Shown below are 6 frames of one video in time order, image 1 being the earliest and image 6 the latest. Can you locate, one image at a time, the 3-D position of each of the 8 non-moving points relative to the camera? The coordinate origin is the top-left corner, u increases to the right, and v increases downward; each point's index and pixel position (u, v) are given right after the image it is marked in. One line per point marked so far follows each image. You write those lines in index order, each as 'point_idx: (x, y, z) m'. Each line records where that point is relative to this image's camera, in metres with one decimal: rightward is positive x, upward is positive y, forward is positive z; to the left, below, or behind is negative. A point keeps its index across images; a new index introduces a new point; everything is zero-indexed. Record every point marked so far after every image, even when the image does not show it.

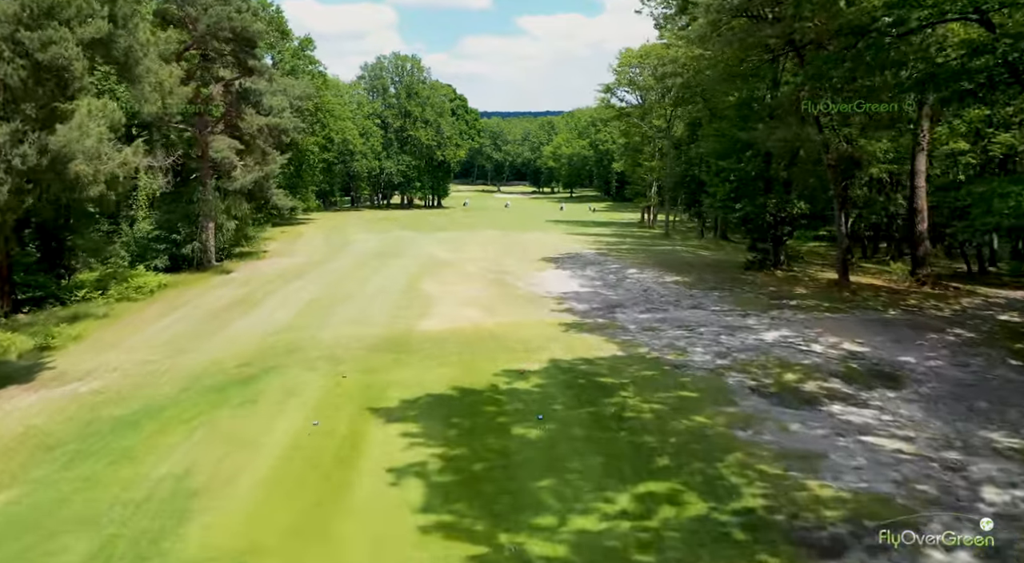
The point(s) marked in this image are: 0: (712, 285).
0: (+5.2, -0.1, +19.5) m
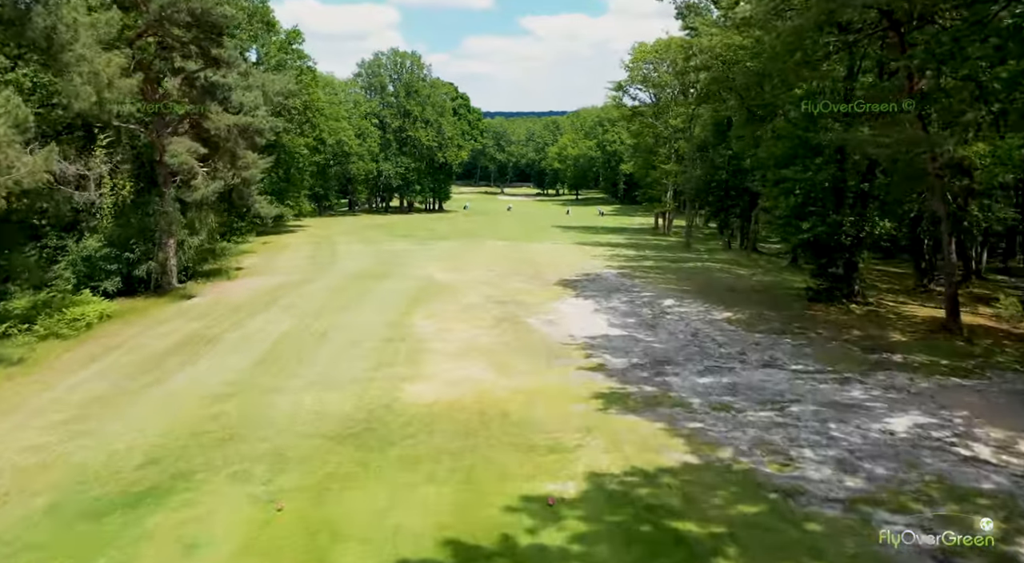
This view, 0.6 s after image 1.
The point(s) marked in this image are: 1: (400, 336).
0: (+5.5, -1.0, +15.5) m
1: (-2.4, -1.2, +16.1) m
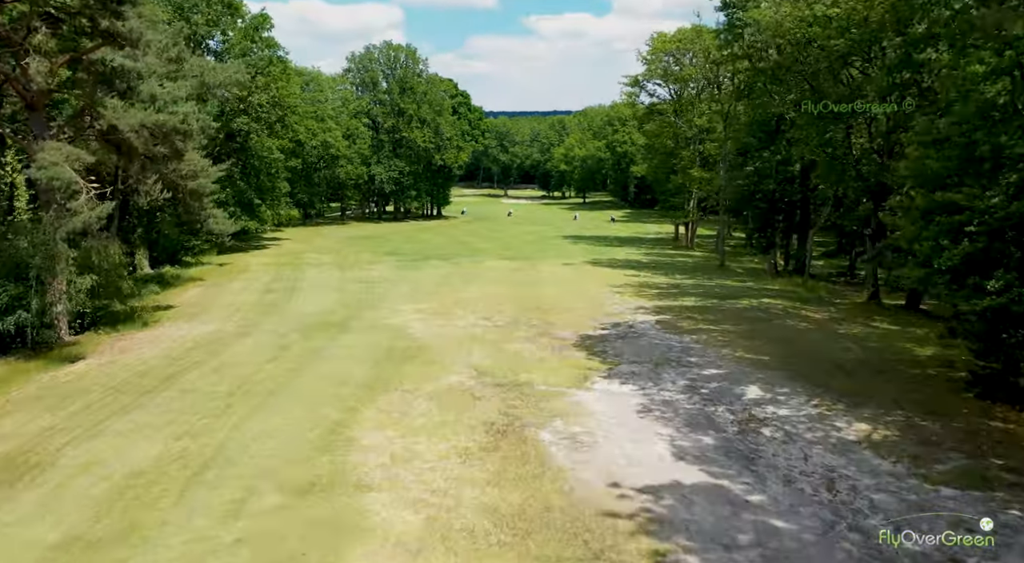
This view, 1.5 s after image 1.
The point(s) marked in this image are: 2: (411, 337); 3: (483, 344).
0: (+5.5, -2.3, +9.0) m
1: (-2.4, -2.5, +9.7) m
2: (-2.4, -1.3, +17.8) m
3: (-0.6, -1.4, +16.7) m
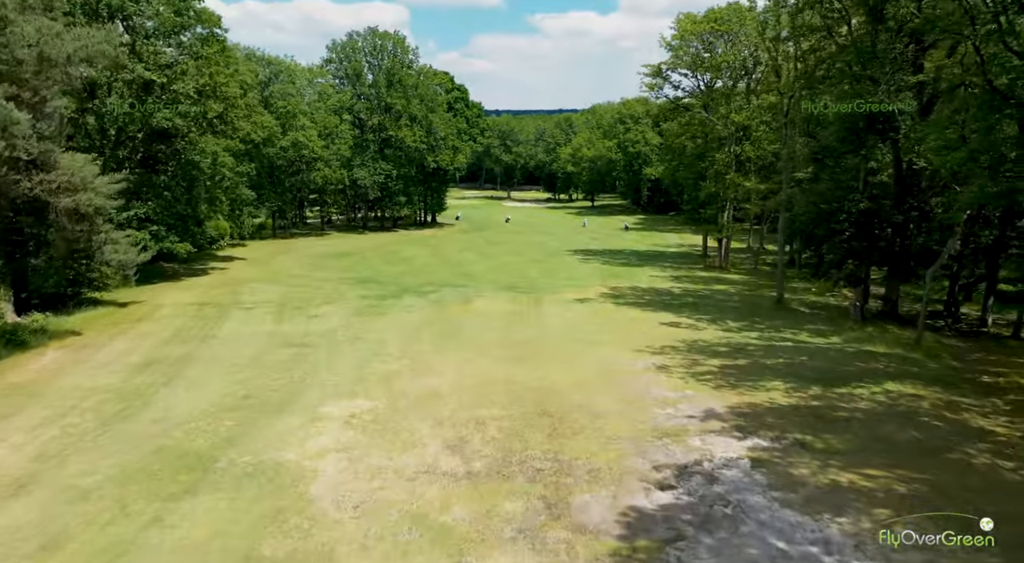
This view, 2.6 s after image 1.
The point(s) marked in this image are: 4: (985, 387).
0: (+5.3, -3.9, +0.7) m
1: (-2.7, -4.1, +1.4) m
2: (-2.6, -2.9, +9.6) m
3: (-0.8, -3.0, +8.5) m
4: (+10.5, -2.2, +16.4) m
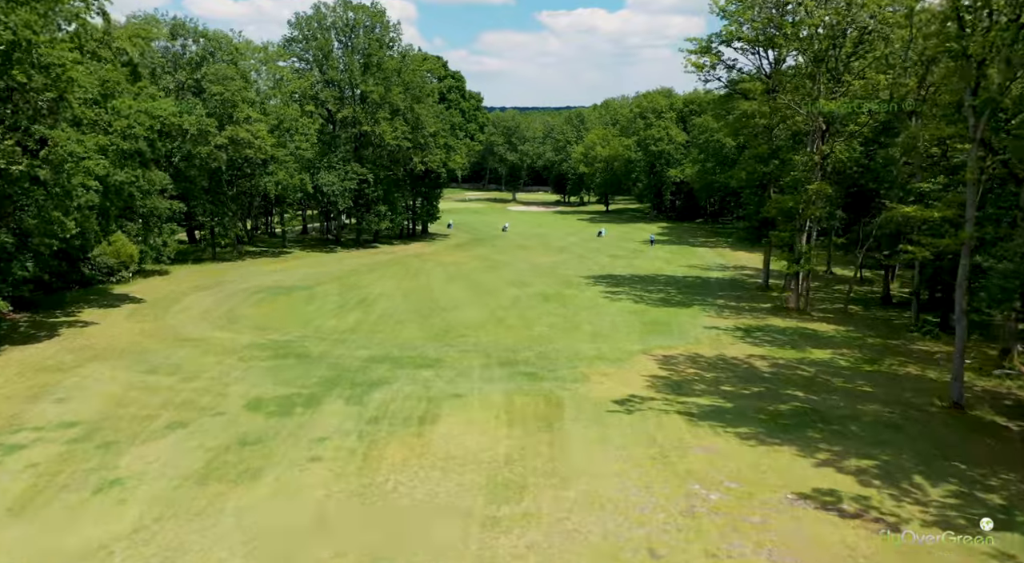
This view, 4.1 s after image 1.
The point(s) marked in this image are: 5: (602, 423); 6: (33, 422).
0: (+4.9, -6.1, -11.2) m
1: (-3.0, -6.3, -10.4) m
2: (-2.9, -5.1, -2.3) m
3: (-1.1, -5.2, -3.4) m
4: (+10.3, -4.4, +4.4) m
5: (+2.0, -3.0, +15.9) m
6: (-9.5, -2.8, +14.7) m
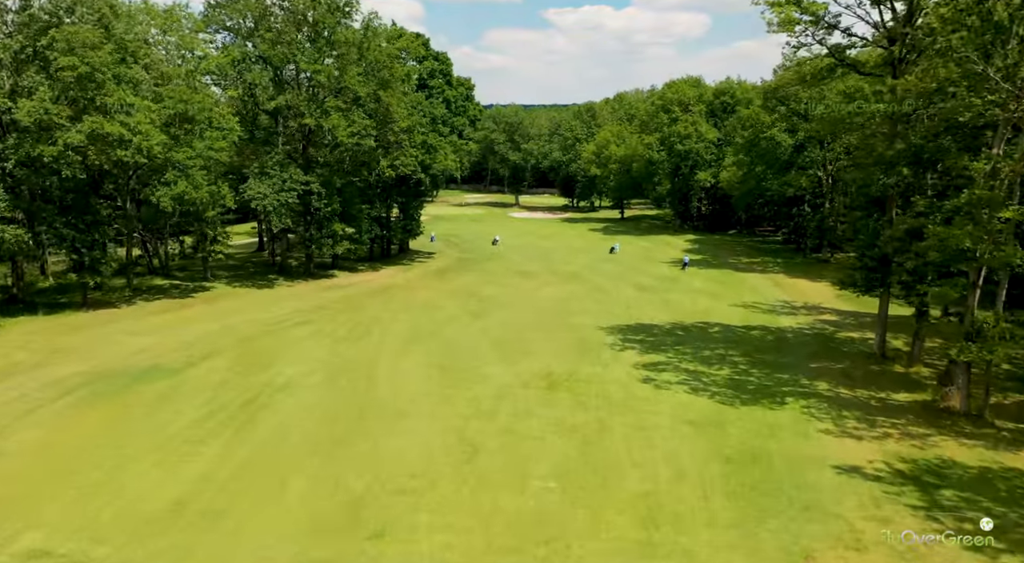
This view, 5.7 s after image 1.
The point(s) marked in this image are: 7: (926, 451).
0: (+4.1, -8.6, -24.4) m
1: (-3.8, -8.8, -23.5) m
2: (-3.6, -7.6, -15.4) m
3: (-1.8, -7.7, -16.5) m
4: (+9.6, -6.9, -8.8) m
5: (+1.5, -5.4, +2.8) m
6: (-10.1, -5.2, +1.6) m
7: (+10.0, -4.1, +17.8) m
